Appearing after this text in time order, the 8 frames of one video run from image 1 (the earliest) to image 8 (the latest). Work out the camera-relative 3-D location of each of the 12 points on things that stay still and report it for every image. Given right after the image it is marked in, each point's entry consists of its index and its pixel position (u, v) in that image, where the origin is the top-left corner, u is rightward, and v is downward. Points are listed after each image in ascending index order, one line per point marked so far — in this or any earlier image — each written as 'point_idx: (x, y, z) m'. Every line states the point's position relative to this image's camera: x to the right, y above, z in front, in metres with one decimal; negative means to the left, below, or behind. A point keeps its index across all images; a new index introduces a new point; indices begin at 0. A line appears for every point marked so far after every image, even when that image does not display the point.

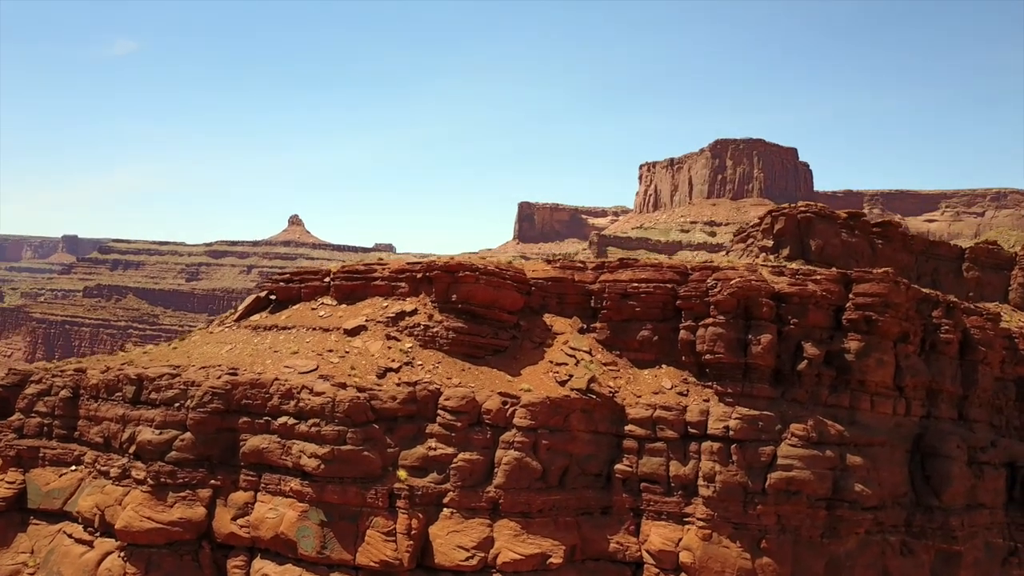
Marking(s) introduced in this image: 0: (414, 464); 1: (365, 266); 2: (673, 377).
0: (-1.8, -3.2, +15.2) m
1: (-3.4, +0.5, +19.1) m
2: (+3.5, -1.9, +17.9) m
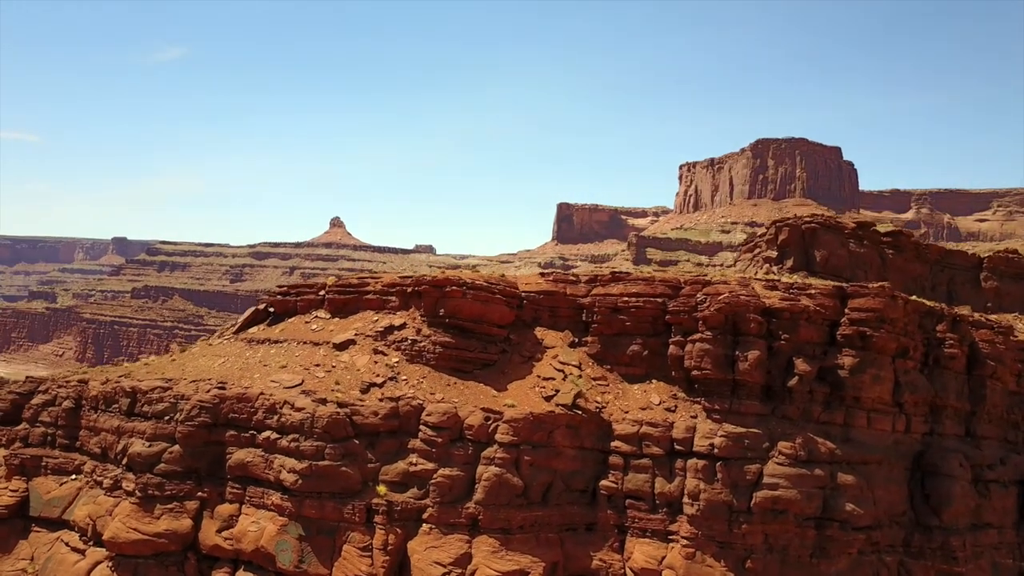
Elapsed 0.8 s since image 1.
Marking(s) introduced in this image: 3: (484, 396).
0: (-2.2, -3.5, +15.3) m
1: (-3.6, +0.2, +19.3) m
2: (+3.2, -2.3, +17.8) m
3: (-0.6, -2.2, +16.8) m
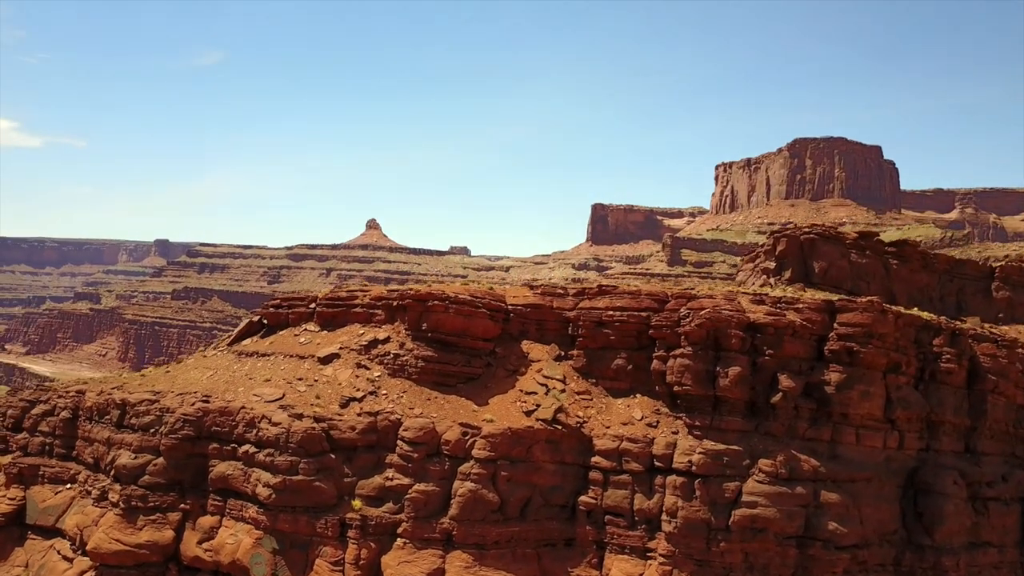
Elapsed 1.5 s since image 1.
0: (-2.6, -3.9, +15.5) m
1: (-3.9, -0.1, +19.5) m
2: (+2.8, -2.6, +17.7) m
3: (-1.0, -2.5, +16.9) m
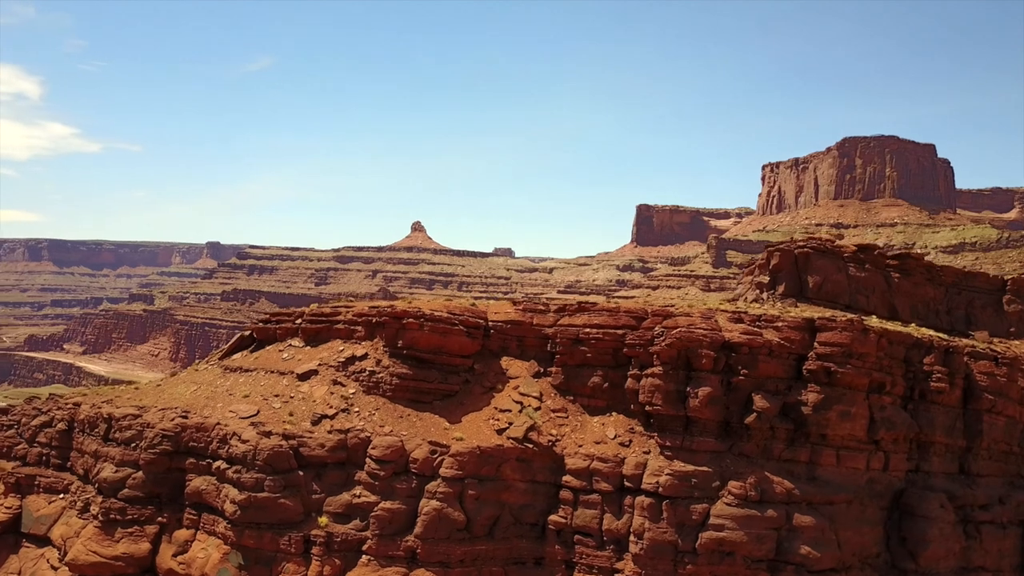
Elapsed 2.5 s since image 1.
0: (-3.3, -4.2, +15.7) m
1: (-4.4, -0.5, +19.9) m
2: (+2.3, -3.0, +17.6) m
3: (-1.6, -2.9, +17.1) m
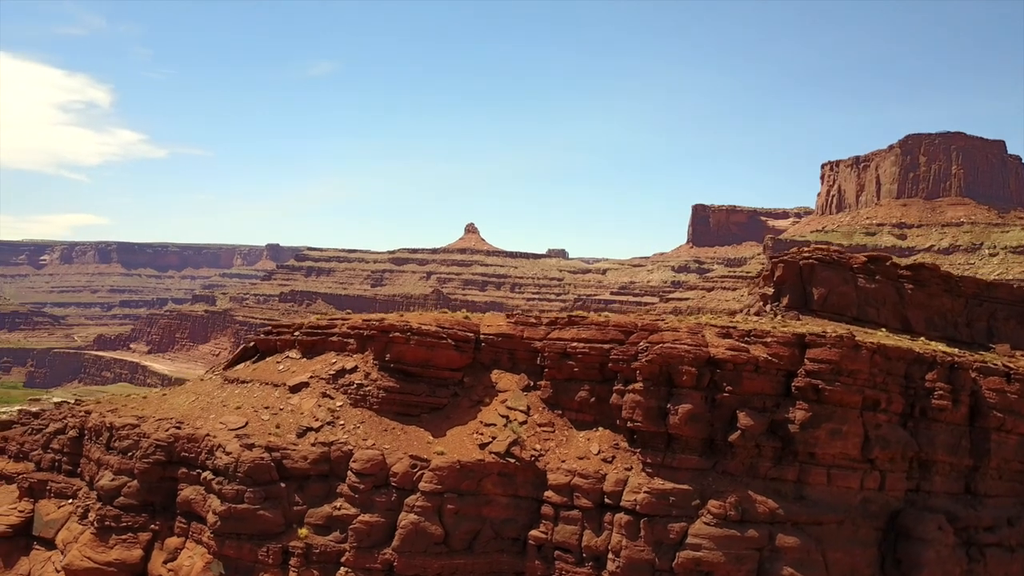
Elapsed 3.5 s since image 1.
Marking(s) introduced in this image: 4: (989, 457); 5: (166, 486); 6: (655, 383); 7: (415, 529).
0: (-3.8, -4.5, +16.0) m
1: (-4.5, -0.8, +20.2) m
2: (+1.9, -3.3, +17.5) m
3: (-2.0, -3.2, +17.2) m
4: (+11.0, -3.9, +18.9) m
5: (-7.3, -4.2, +17.3) m
6: (+3.0, -2.0, +17.0) m
7: (-1.9, -4.7, +15.9) m
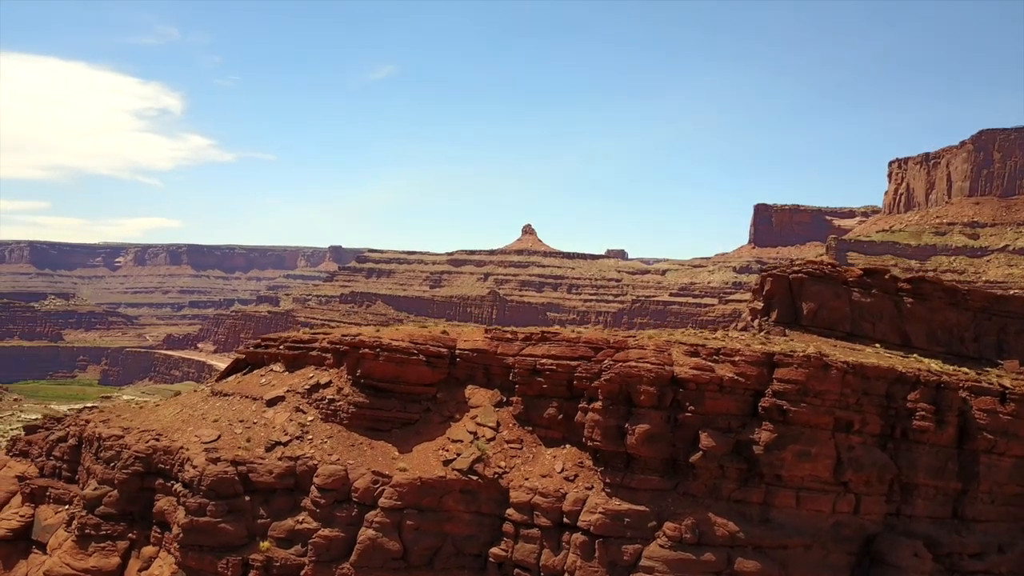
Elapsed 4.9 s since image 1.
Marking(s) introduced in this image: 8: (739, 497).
0: (-4.6, -4.9, +16.4) m
1: (-5.1, -1.2, +20.6) m
2: (+1.2, -3.6, +17.5) m
3: (-2.7, -3.6, +17.5) m
4: (+10.3, -4.3, +18.2) m
5: (-8.0, -4.5, +17.9) m
6: (+2.2, -2.3, +16.9) m
7: (-2.7, -5.0, +16.1) m
8: (+4.5, -4.2, +16.4) m
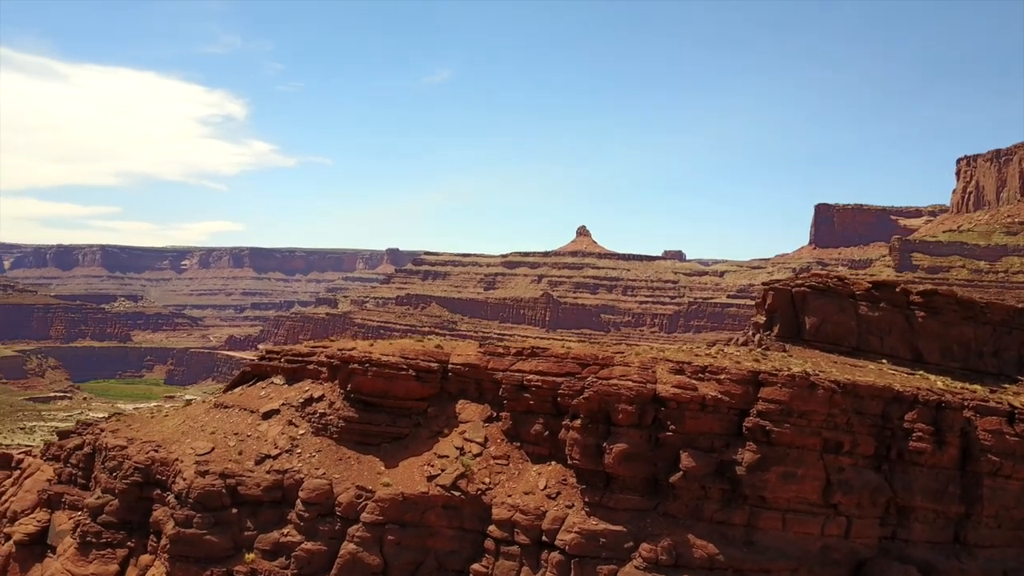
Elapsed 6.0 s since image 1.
0: (-5.0, -5.3, +16.7) m
1: (-5.2, -1.6, +21.0) m
2: (+0.8, -4.0, +17.4) m
3: (-3.1, -3.9, +17.7) m
4: (+10.0, -4.6, +17.6) m
5: (-8.3, -4.9, +18.5) m
6: (+1.8, -2.7, +16.8) m
7: (-3.2, -5.4, +16.4) m
8: (+4.1, -4.5, +16.2) m
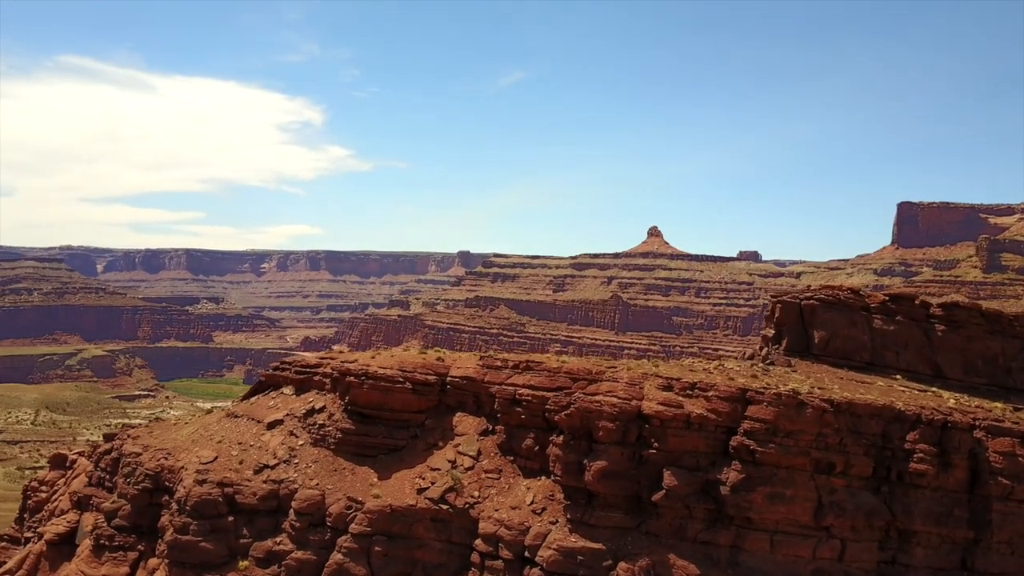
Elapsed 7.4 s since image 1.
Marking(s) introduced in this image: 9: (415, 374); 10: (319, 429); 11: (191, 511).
0: (-5.3, -5.6, +17.3) m
1: (-5.1, -1.9, +21.5) m
2: (+0.6, -4.3, +17.4) m
3: (-3.3, -4.3, +18.0) m
4: (+9.7, -4.9, +16.7) m
5: (-8.5, -5.2, +19.3) m
6: (+1.4, -3.0, +16.7) m
7: (-3.5, -5.7, +16.7) m
8: (+3.7, -4.8, +15.9) m
9: (-2.3, -2.0, +19.6) m
10: (-4.5, -3.3, +19.2) m
11: (-6.7, -4.7, +17.6) m
